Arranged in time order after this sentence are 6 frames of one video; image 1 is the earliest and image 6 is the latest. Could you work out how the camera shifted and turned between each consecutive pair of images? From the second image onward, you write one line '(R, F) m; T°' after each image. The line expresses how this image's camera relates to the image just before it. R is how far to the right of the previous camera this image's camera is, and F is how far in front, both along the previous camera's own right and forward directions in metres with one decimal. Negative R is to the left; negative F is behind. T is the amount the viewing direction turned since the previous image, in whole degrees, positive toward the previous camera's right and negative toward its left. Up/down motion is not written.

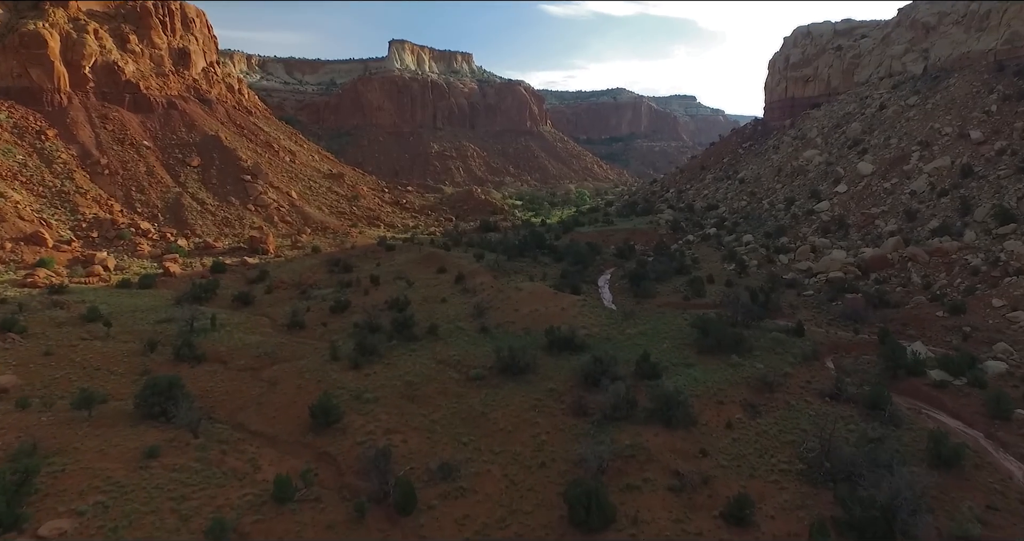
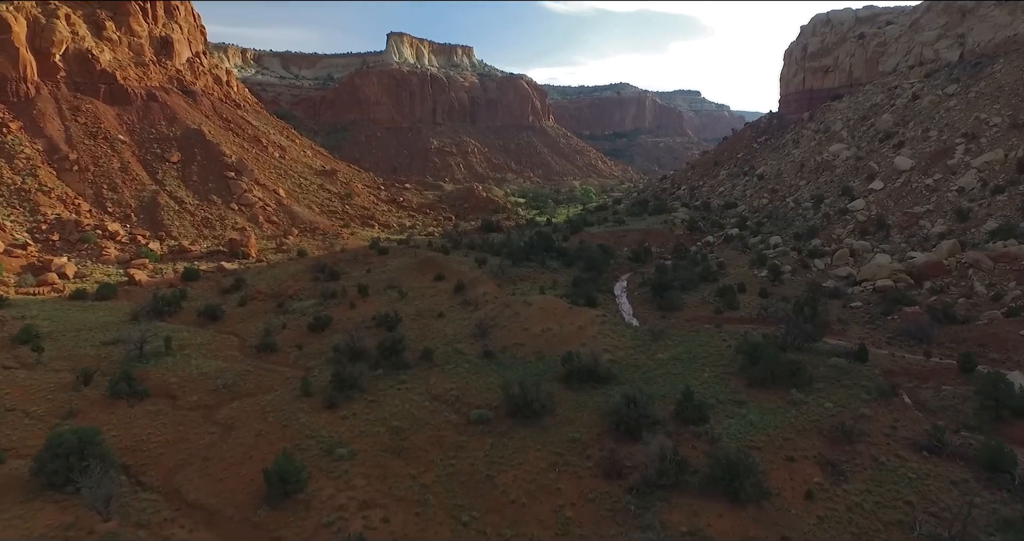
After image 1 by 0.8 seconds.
(-0.1, +2.1) m; 0°
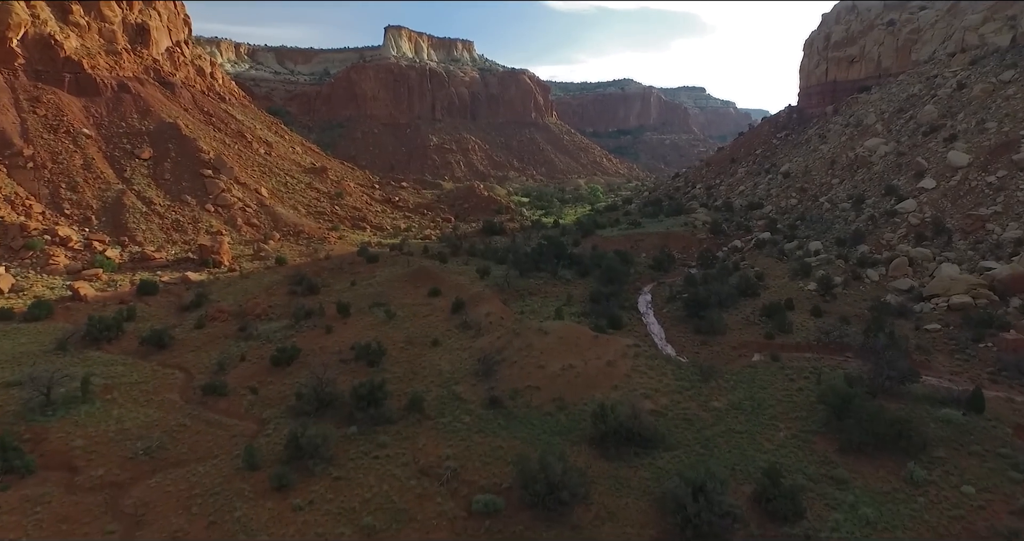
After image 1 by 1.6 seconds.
(-0.1, +2.5) m; 0°
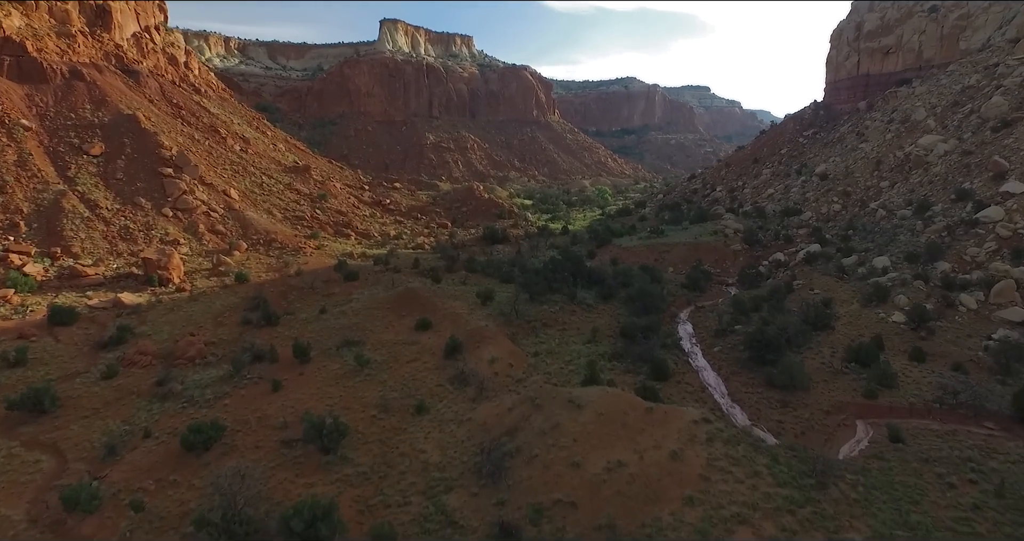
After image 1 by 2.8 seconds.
(-0.2, +3.2) m; 0°
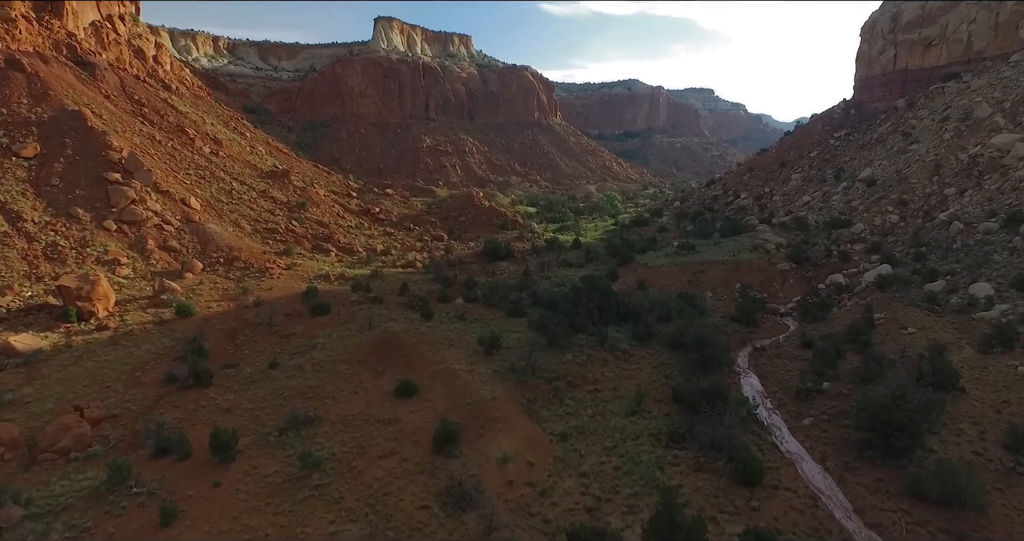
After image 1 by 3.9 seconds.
(-0.2, +3.2) m; 0°
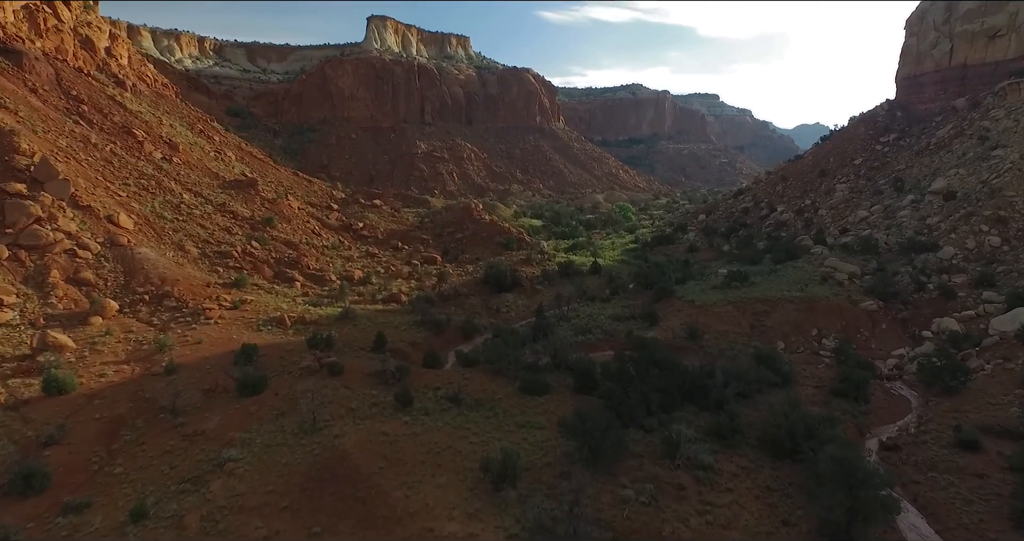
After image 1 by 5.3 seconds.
(-0.2, +3.9) m; 0°
